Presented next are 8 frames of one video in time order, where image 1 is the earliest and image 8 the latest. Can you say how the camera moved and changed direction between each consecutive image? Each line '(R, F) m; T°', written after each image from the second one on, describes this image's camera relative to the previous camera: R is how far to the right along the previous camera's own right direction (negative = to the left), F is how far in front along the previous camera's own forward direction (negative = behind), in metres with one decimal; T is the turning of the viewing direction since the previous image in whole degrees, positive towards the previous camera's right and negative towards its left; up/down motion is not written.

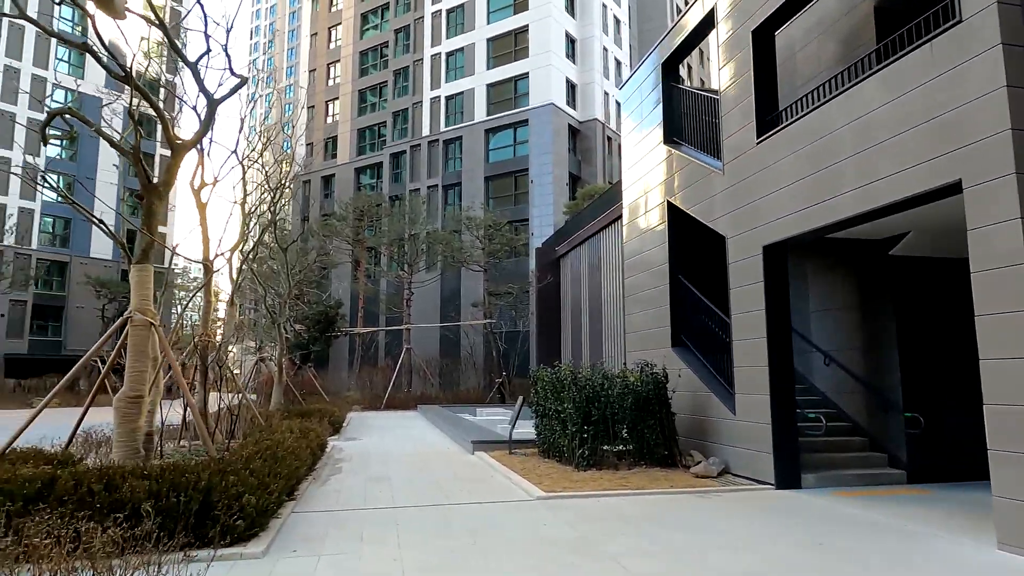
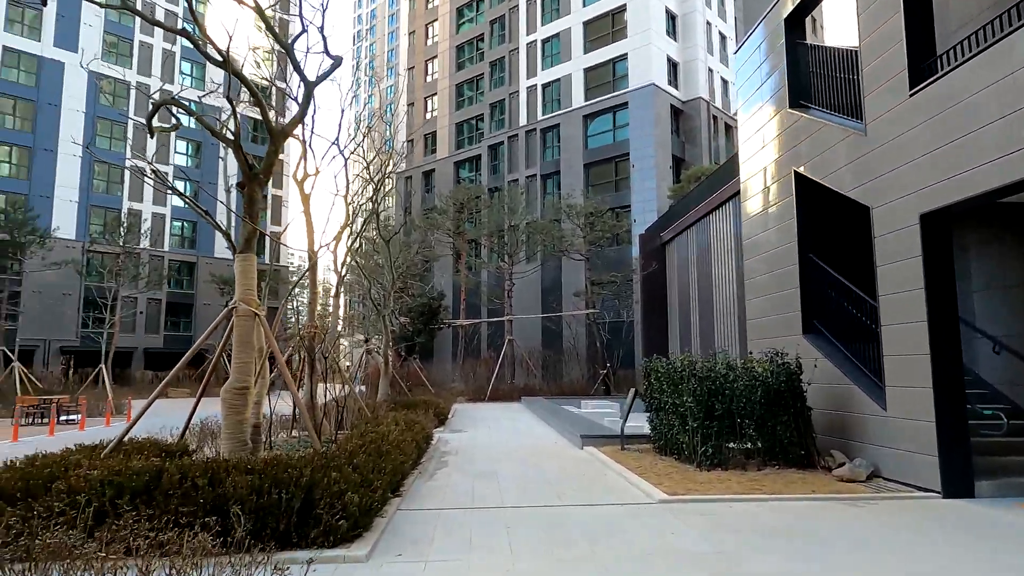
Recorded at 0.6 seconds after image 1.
(-0.1, +0.4) m; -9°
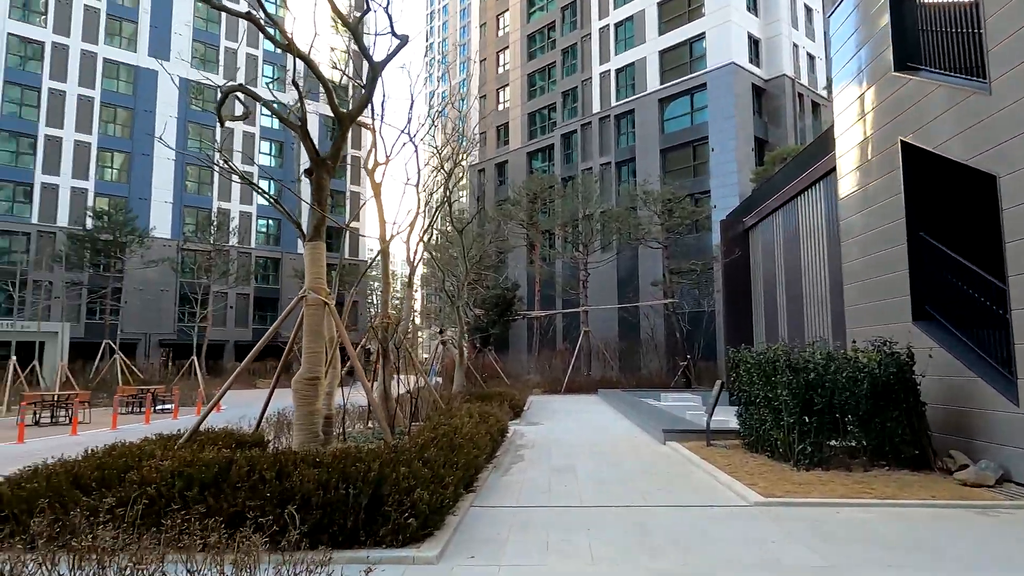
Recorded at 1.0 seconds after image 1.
(0.0, +0.3) m; -6°
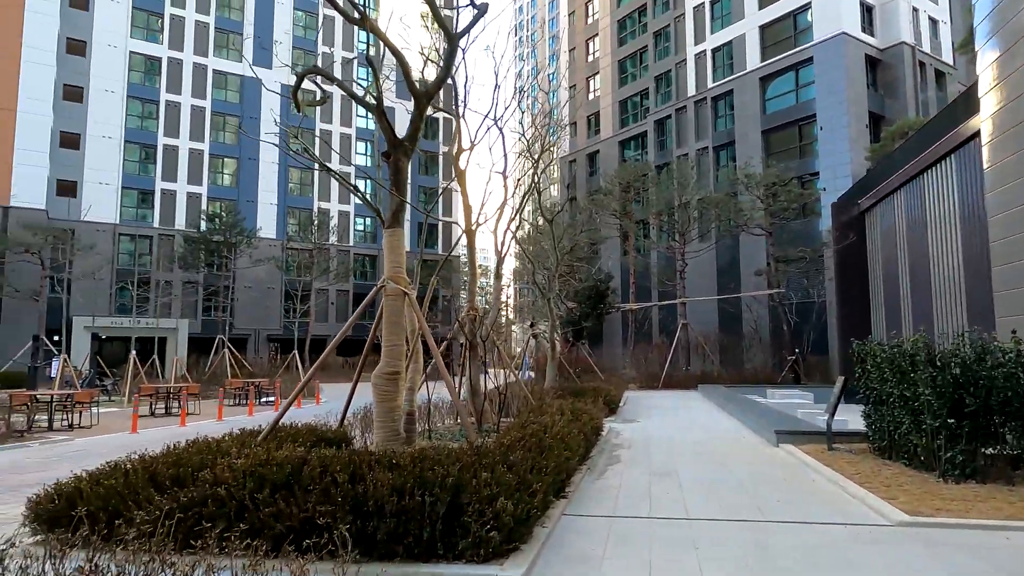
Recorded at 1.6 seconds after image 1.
(0.0, +0.4) m; -8°
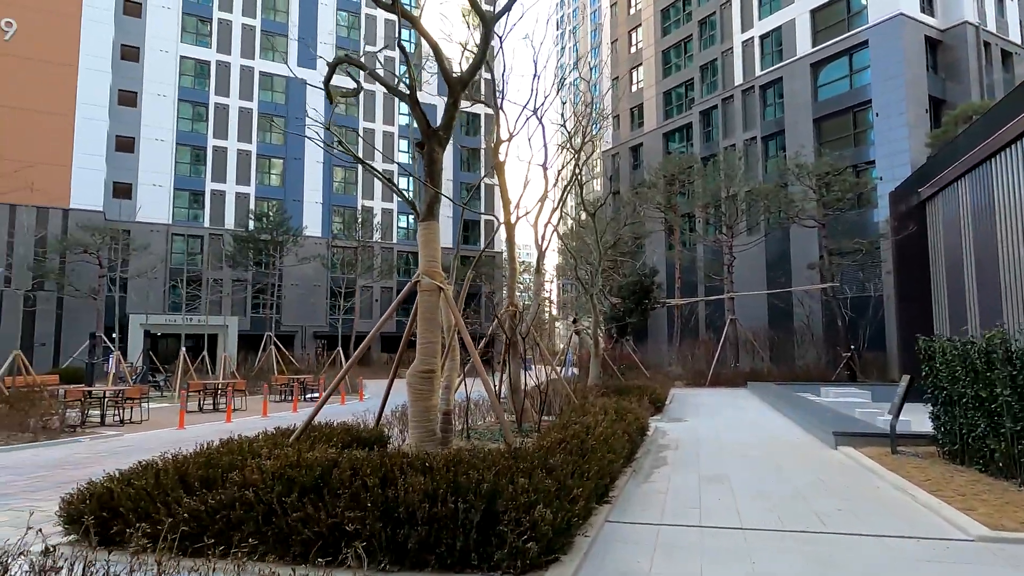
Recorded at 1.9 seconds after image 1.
(0.0, +0.2) m; -4°
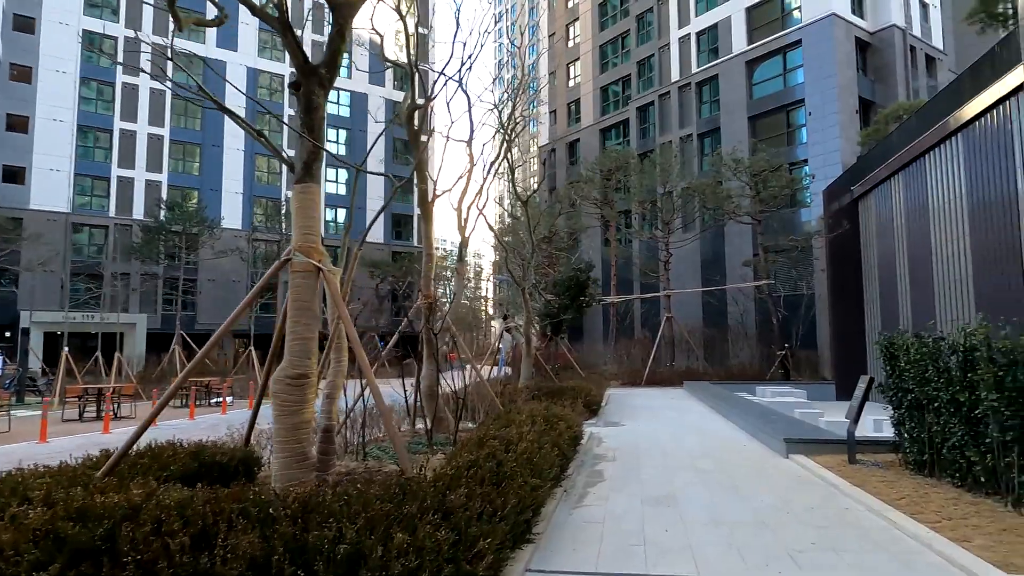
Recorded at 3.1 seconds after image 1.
(+0.2, +0.9) m; +5°
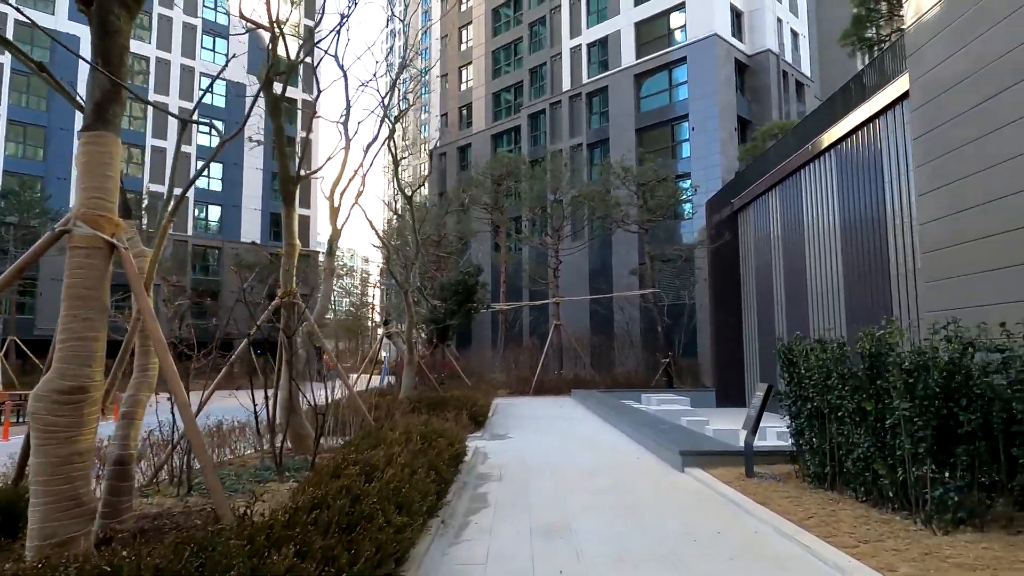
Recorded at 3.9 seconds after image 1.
(+0.1, +0.7) m; +9°
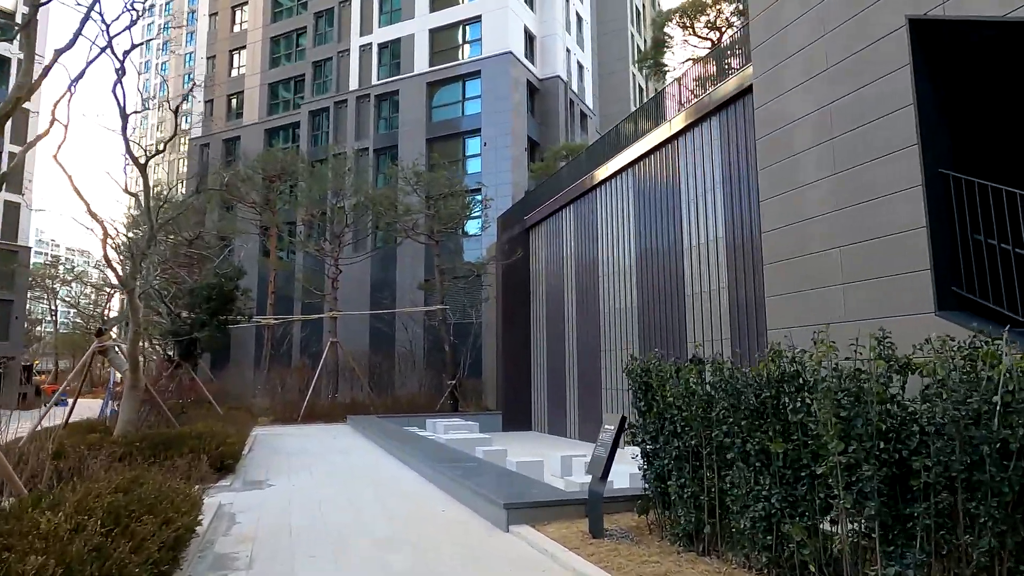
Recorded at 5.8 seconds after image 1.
(0.0, +1.5) m; +19°
